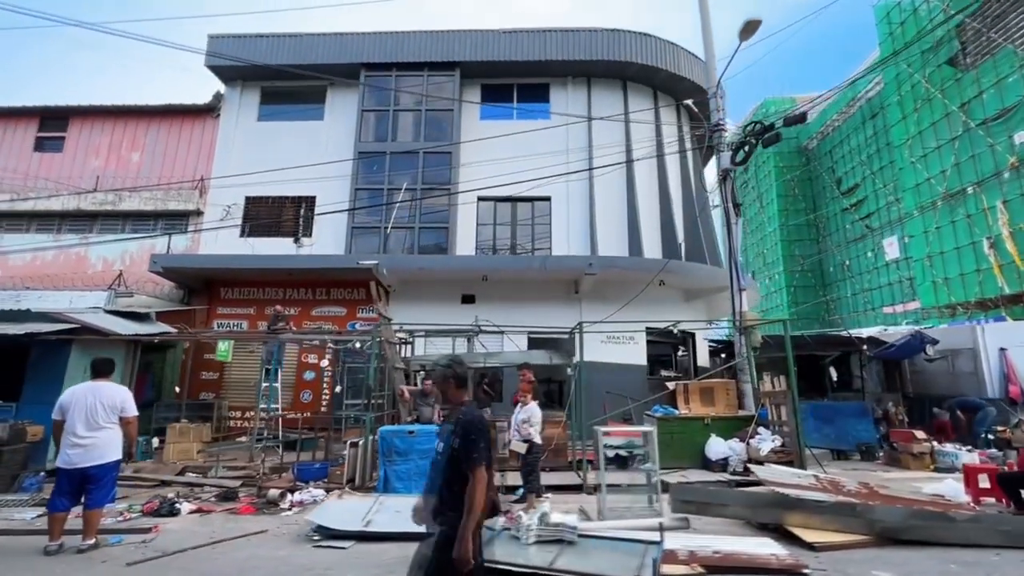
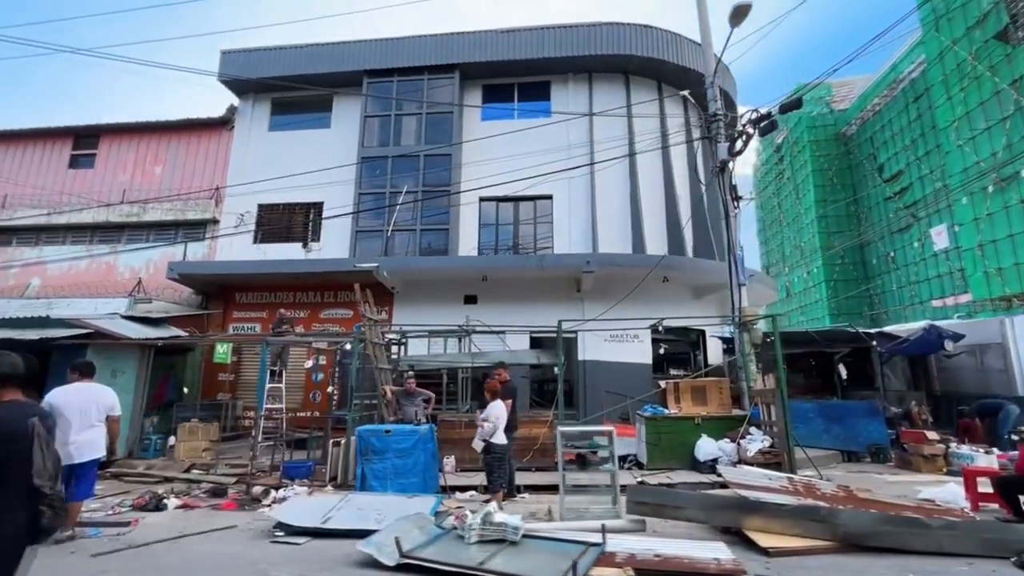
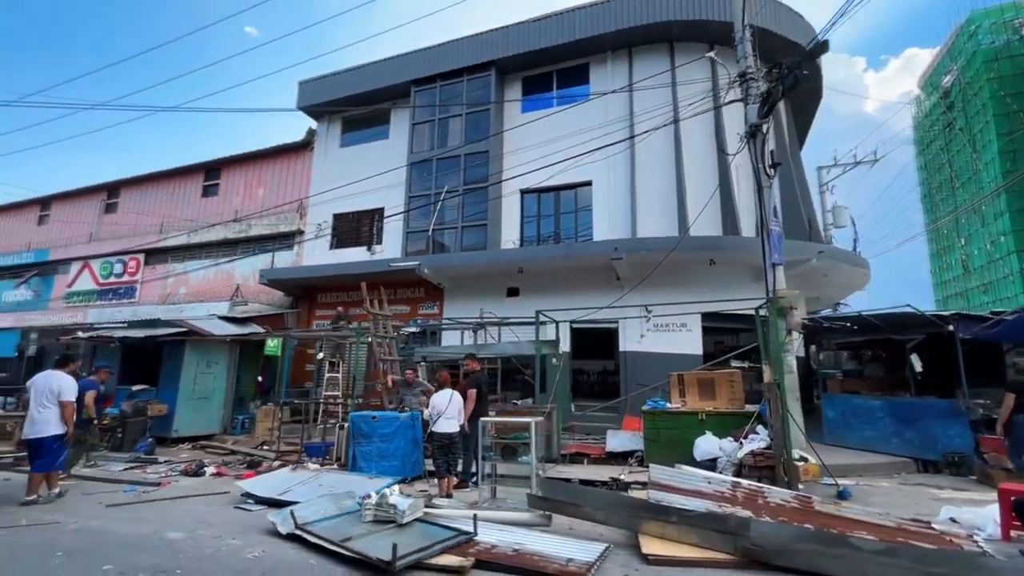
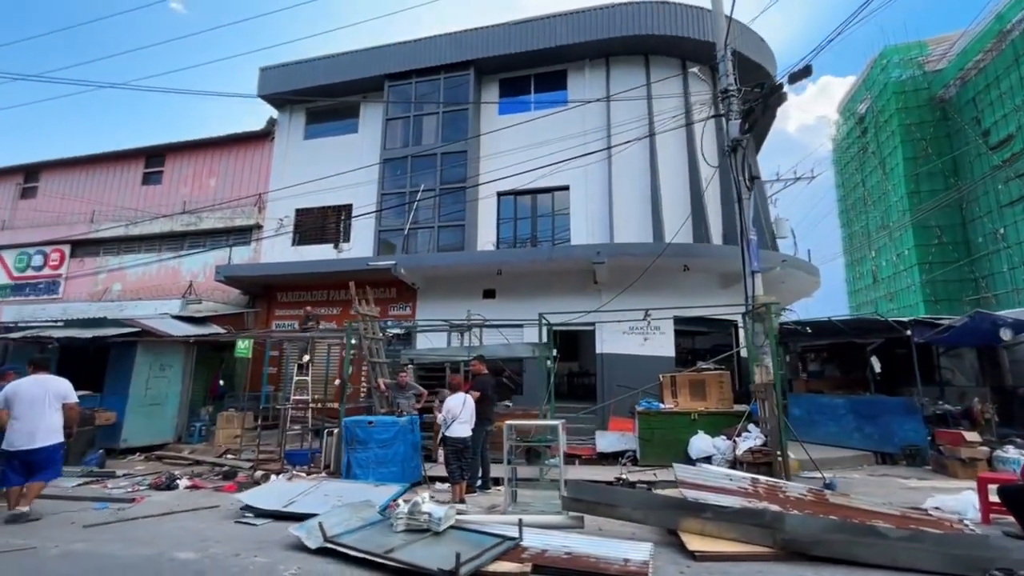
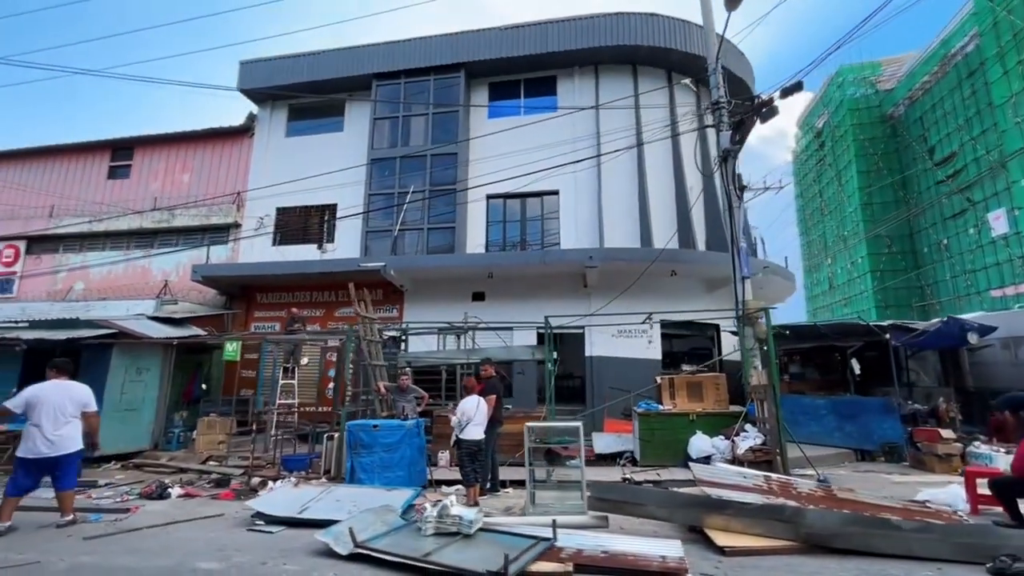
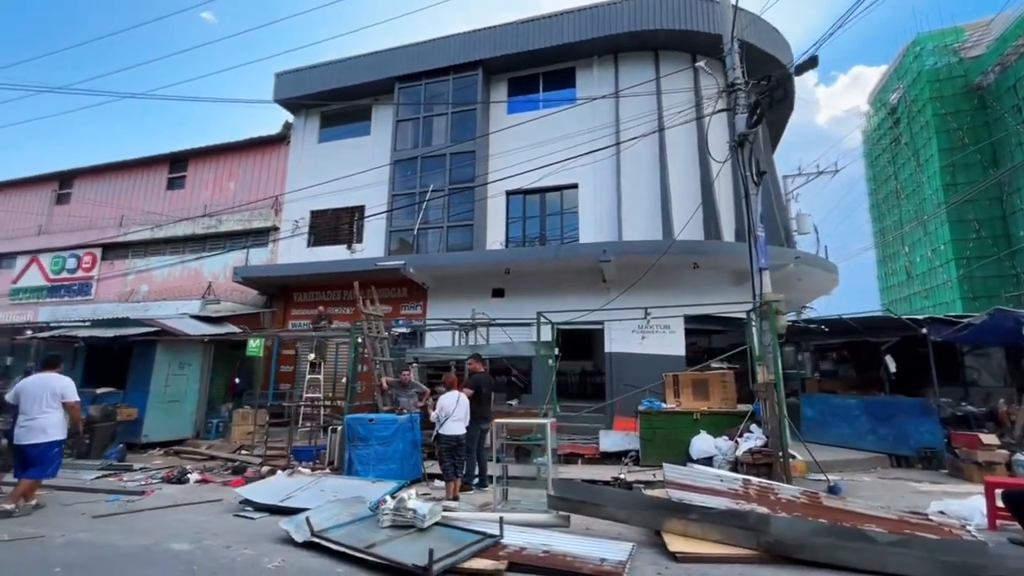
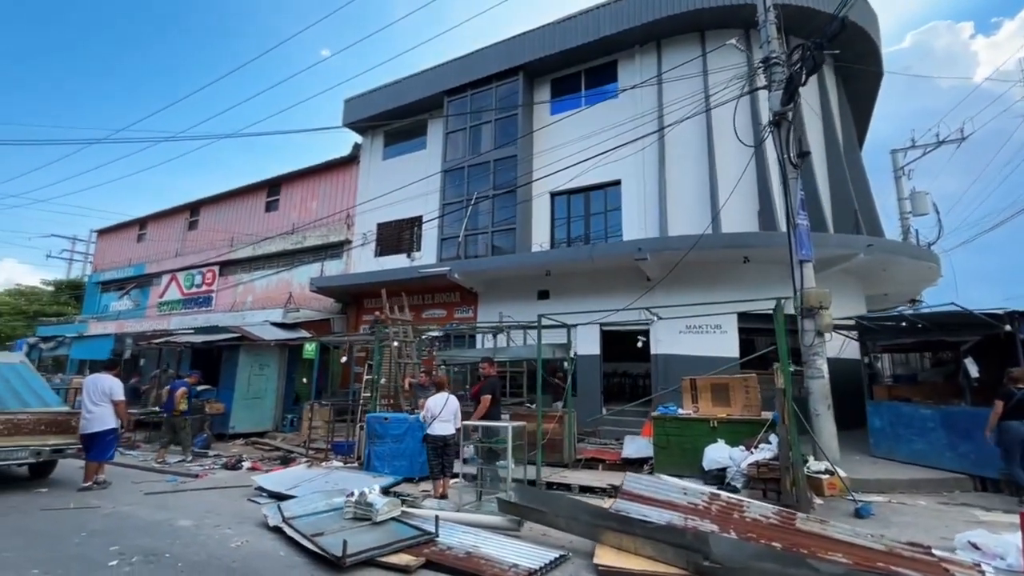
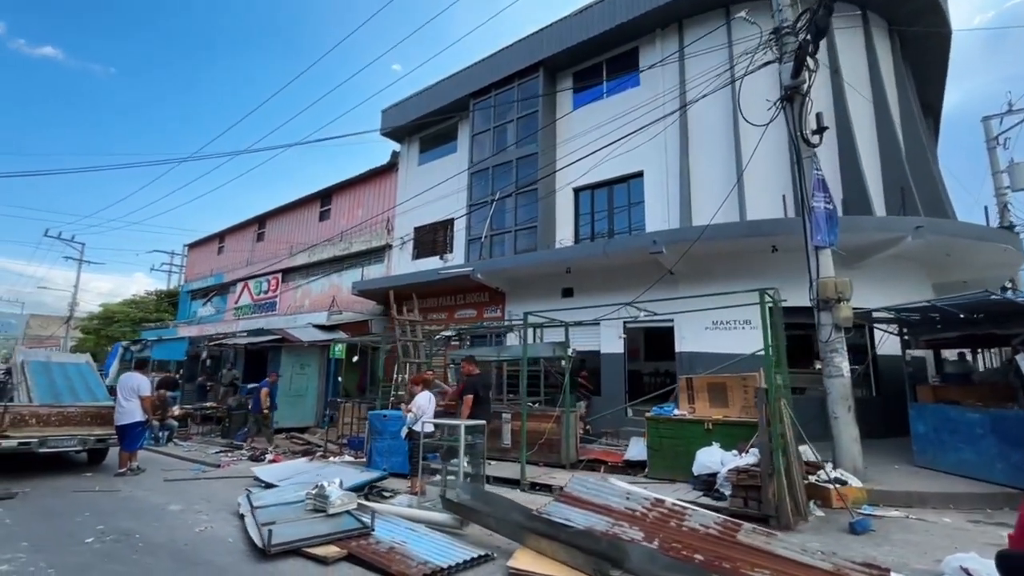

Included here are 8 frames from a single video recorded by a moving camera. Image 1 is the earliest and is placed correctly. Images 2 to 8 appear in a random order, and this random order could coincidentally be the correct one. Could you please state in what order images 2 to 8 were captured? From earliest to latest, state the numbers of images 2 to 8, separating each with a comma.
2, 5, 4, 6, 3, 7, 8
